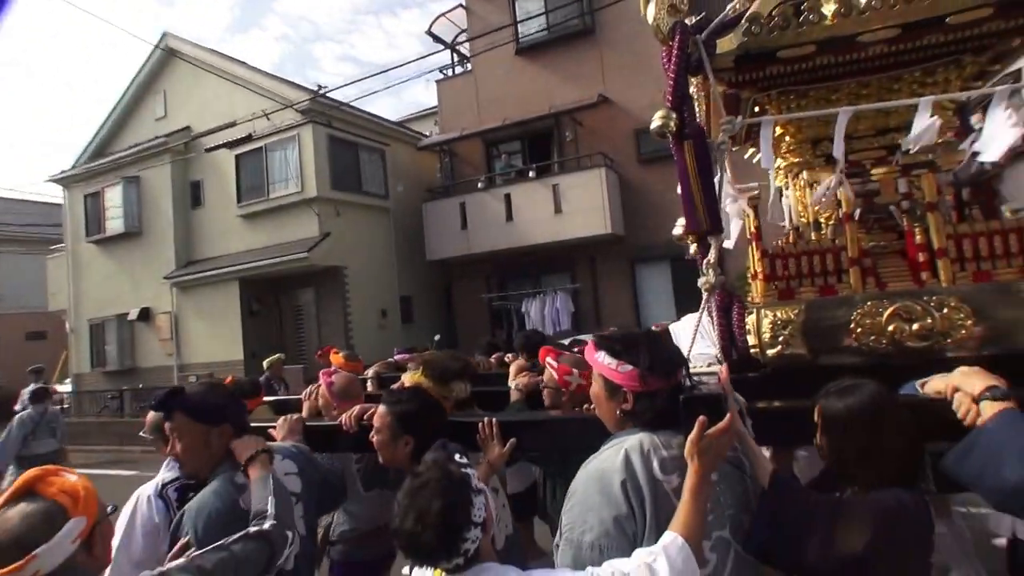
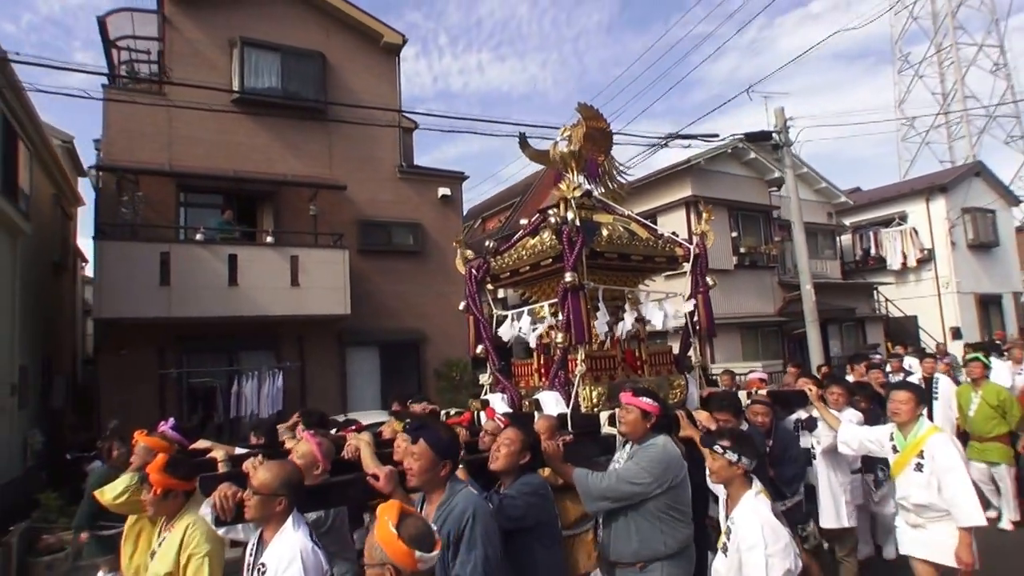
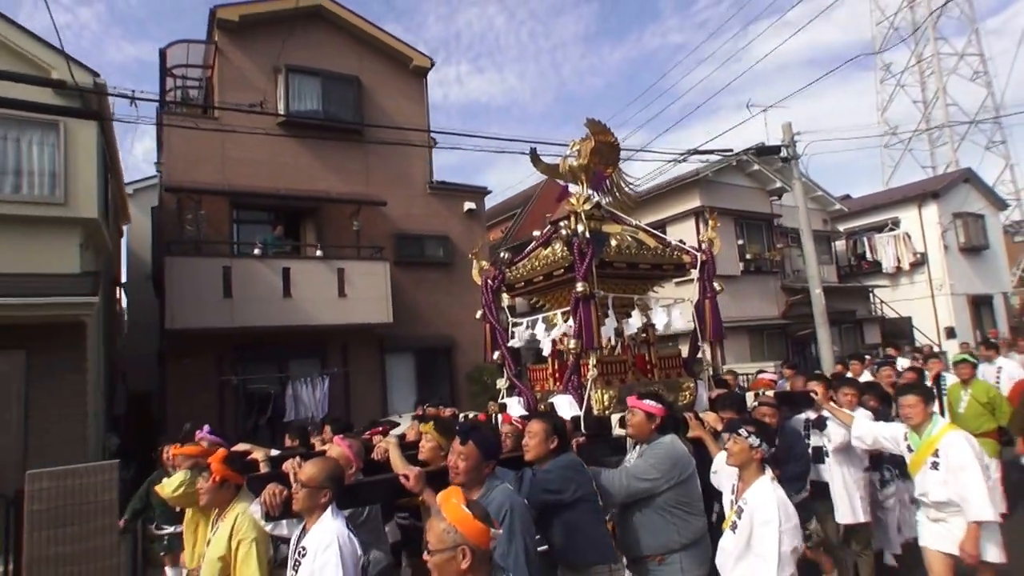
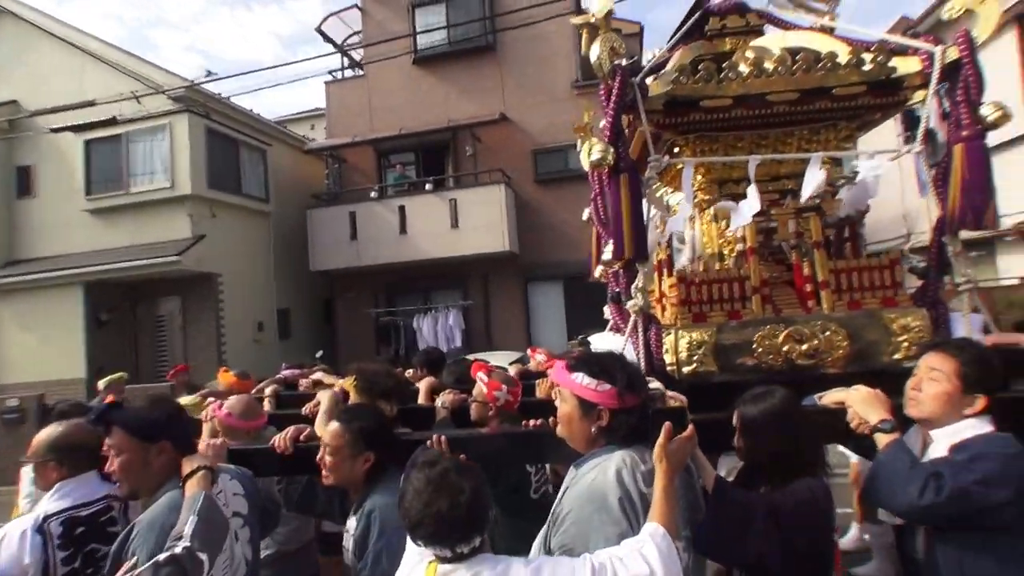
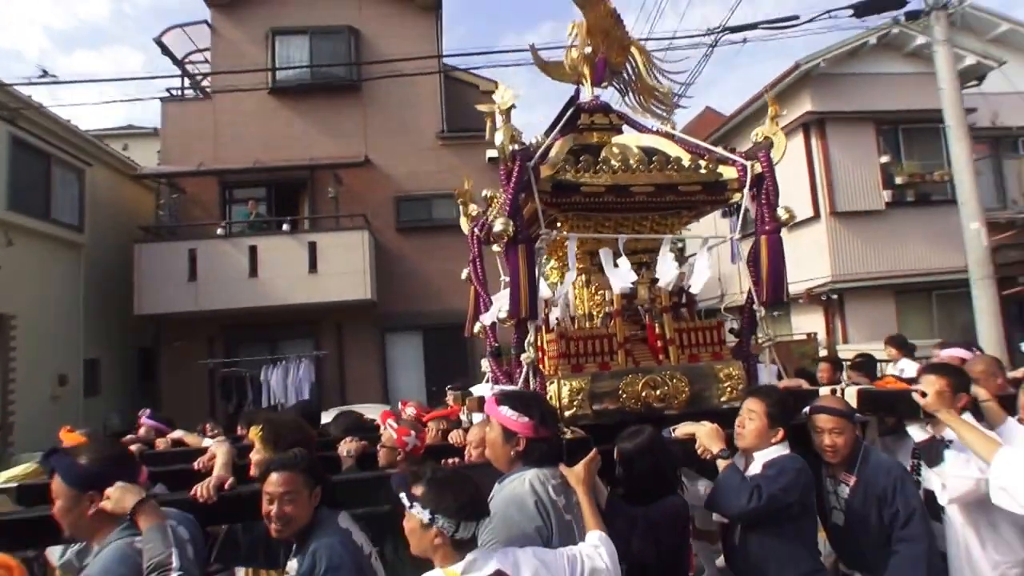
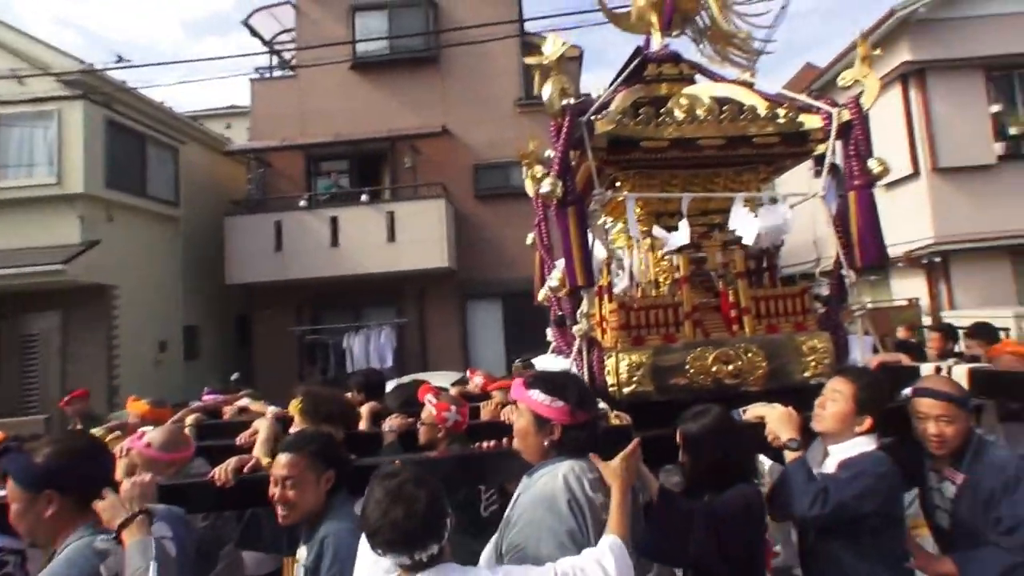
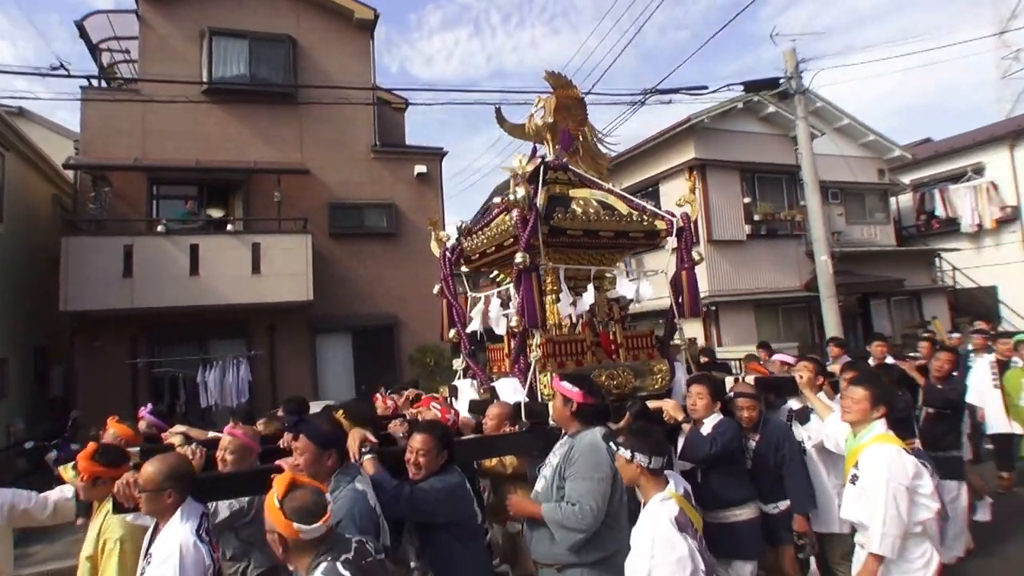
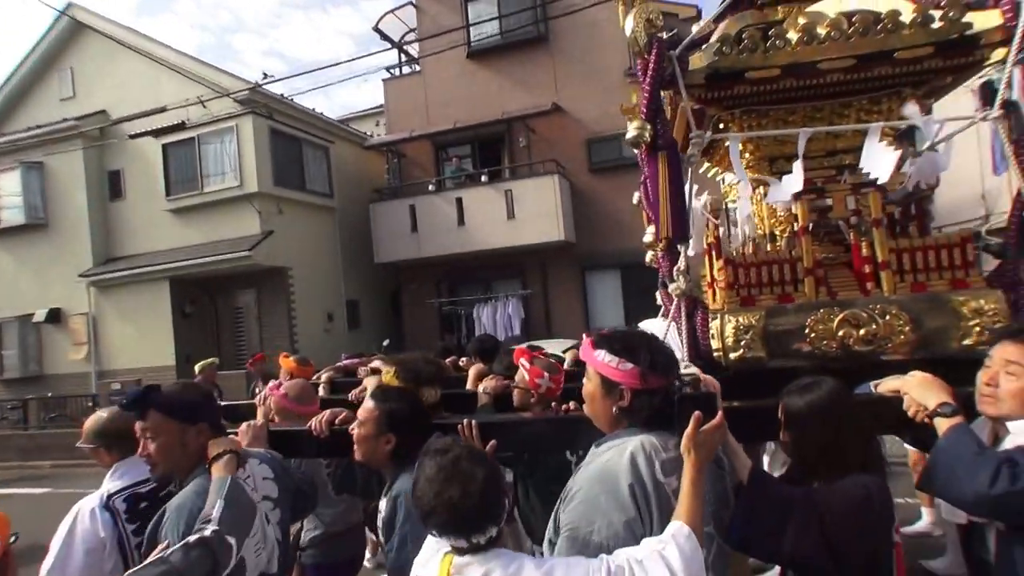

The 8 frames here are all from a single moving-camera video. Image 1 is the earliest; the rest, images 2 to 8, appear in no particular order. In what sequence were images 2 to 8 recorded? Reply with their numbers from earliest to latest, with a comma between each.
8, 4, 6, 5, 7, 2, 3
